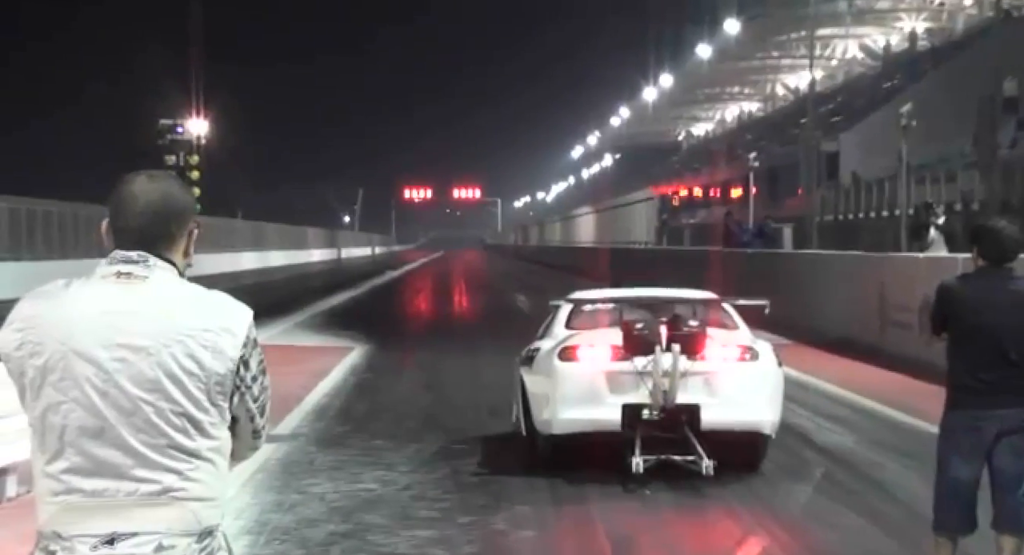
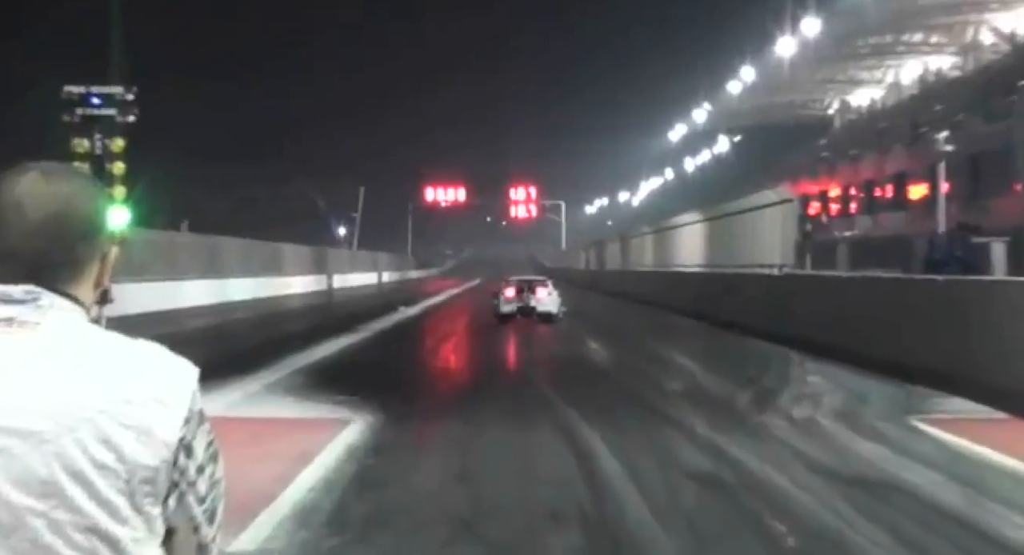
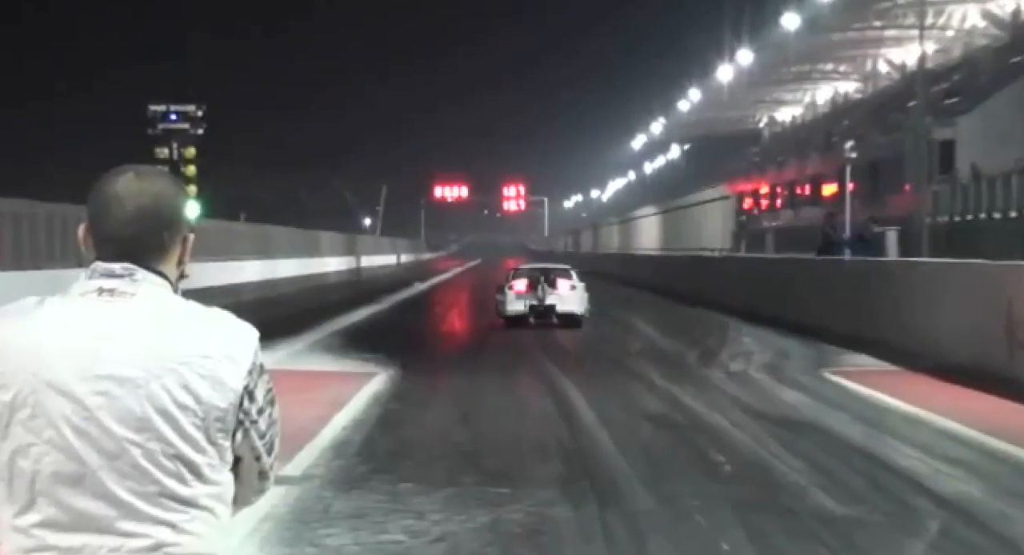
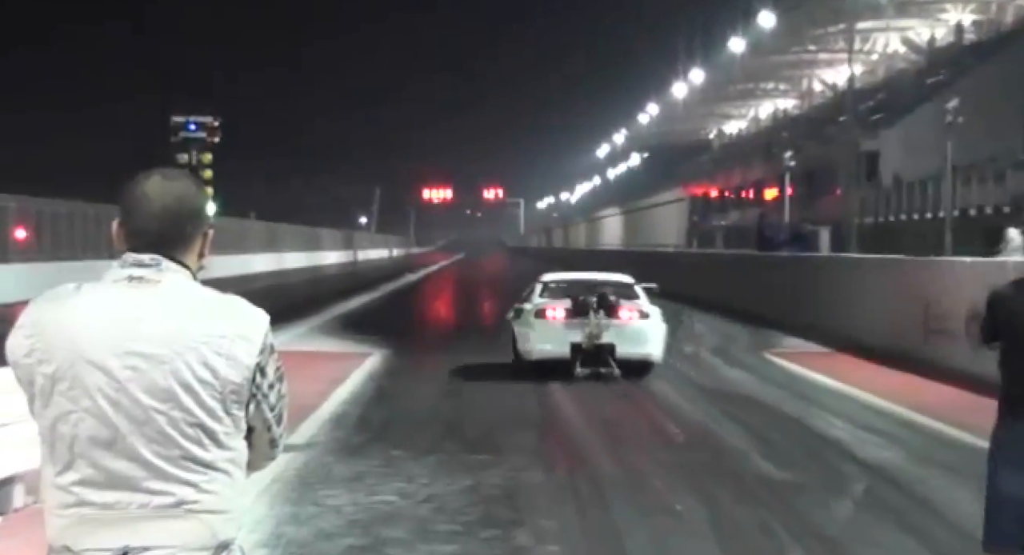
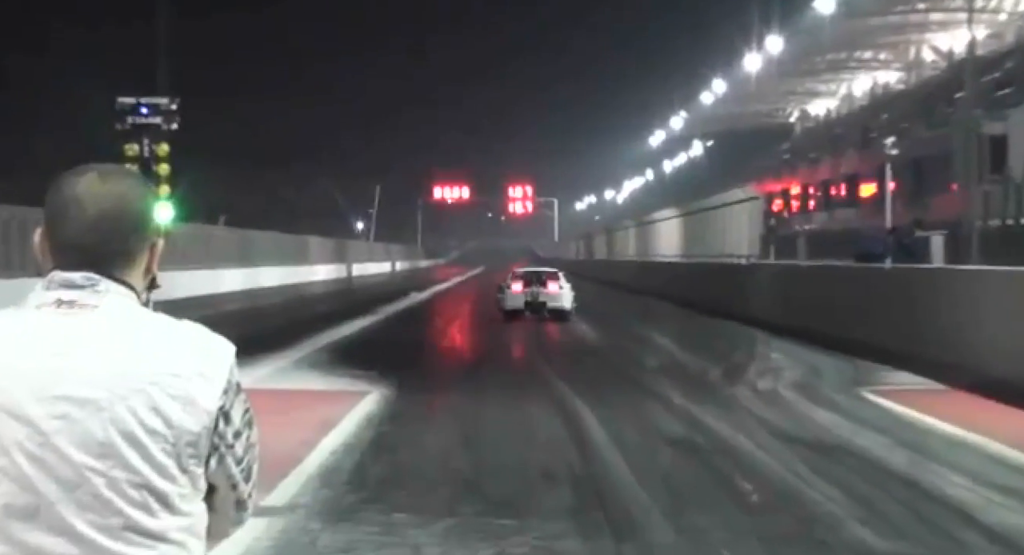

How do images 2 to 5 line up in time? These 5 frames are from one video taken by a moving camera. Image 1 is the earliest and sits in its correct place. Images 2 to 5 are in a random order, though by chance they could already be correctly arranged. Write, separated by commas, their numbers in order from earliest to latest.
4, 3, 5, 2
